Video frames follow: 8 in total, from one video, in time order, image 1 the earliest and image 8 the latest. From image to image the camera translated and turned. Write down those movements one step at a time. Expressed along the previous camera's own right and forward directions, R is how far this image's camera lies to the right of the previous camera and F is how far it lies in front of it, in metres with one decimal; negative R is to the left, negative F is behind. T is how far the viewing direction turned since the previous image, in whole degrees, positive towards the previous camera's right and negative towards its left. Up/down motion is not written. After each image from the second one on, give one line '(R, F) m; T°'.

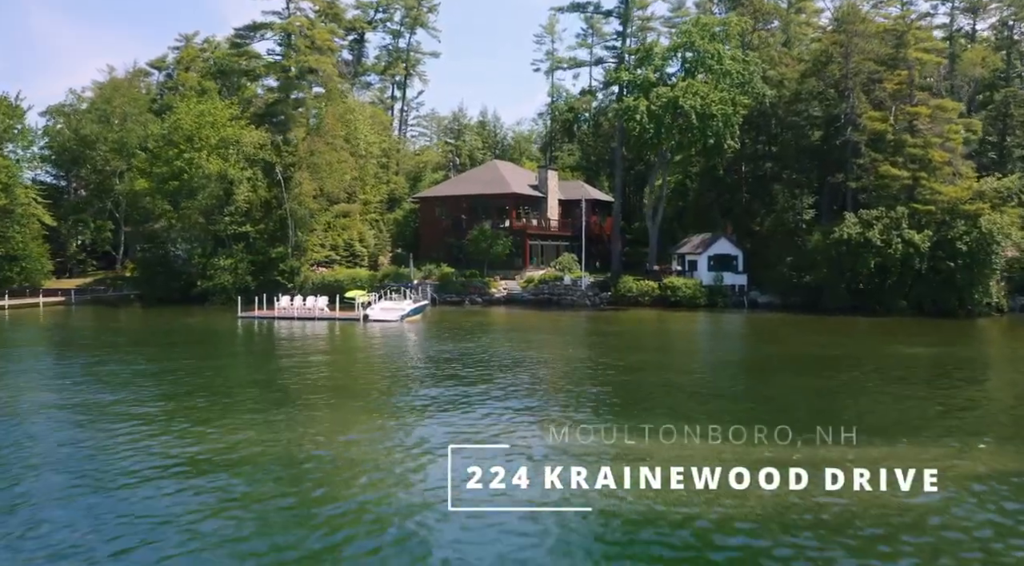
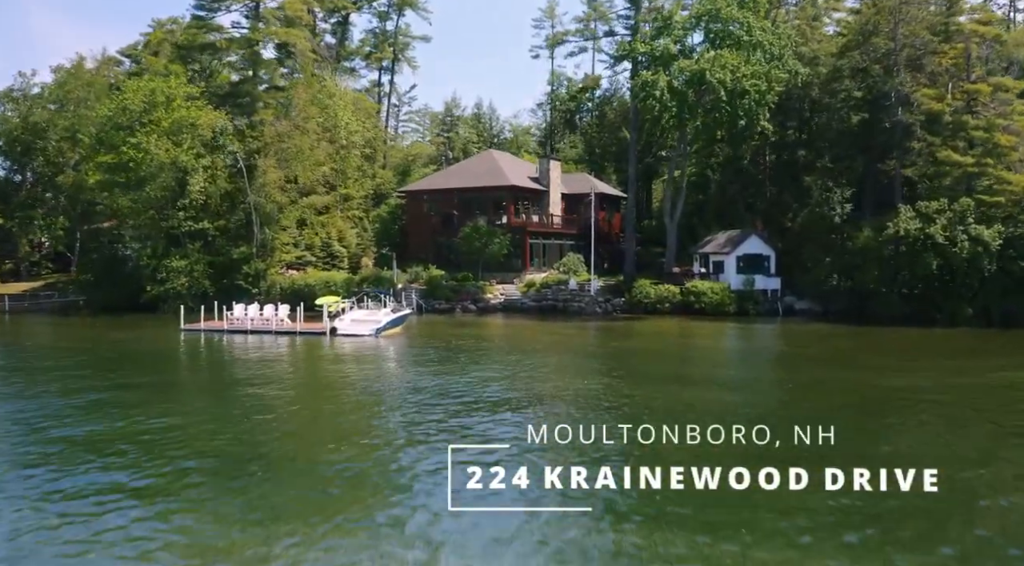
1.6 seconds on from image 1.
(-0.1, +7.2) m; 0°
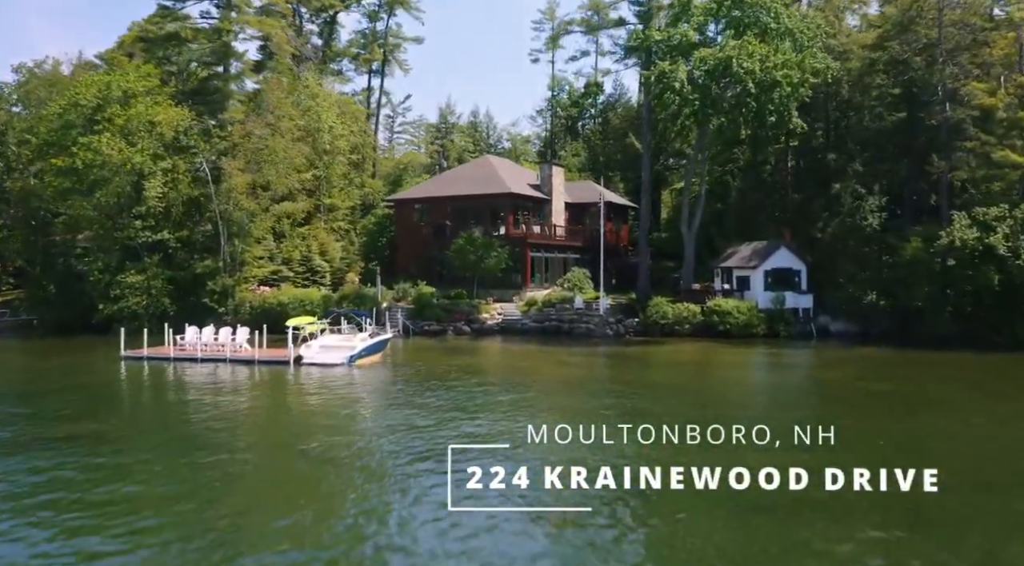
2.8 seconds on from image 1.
(-0.1, +5.4) m; 0°
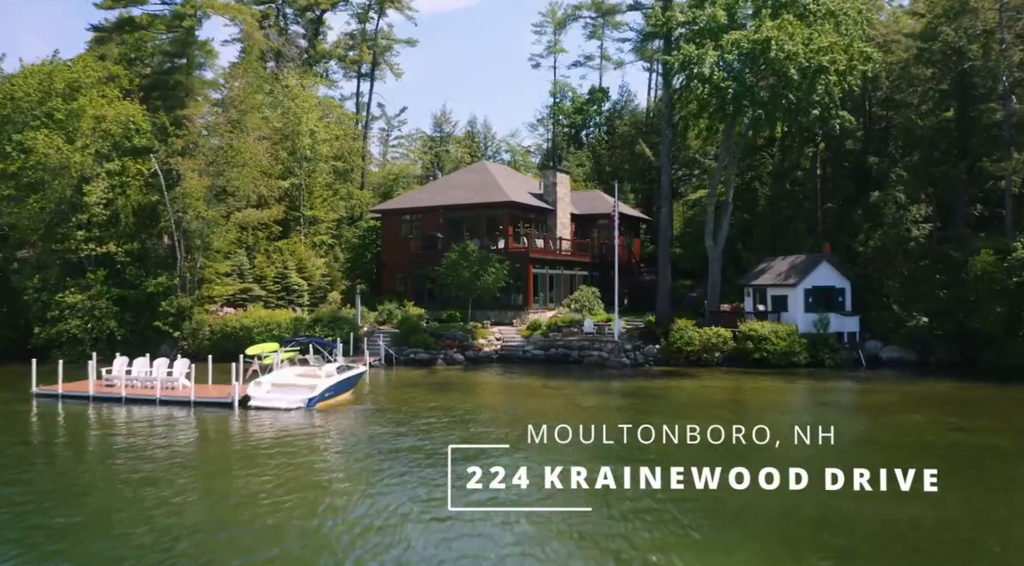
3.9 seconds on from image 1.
(-0.1, +5.7) m; 0°
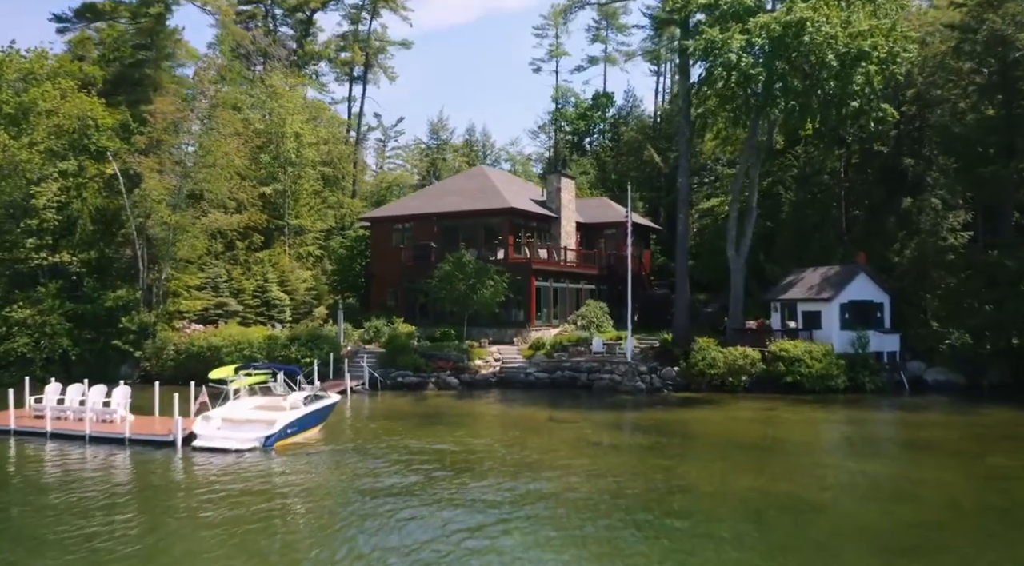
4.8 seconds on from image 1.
(0.0, +3.9) m; 0°
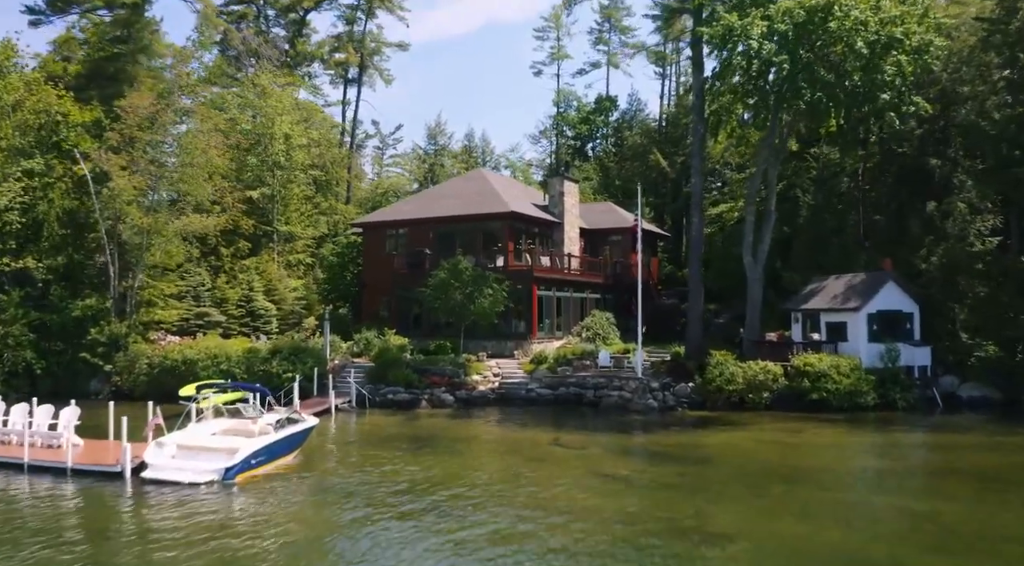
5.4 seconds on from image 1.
(0.0, +2.5) m; 0°
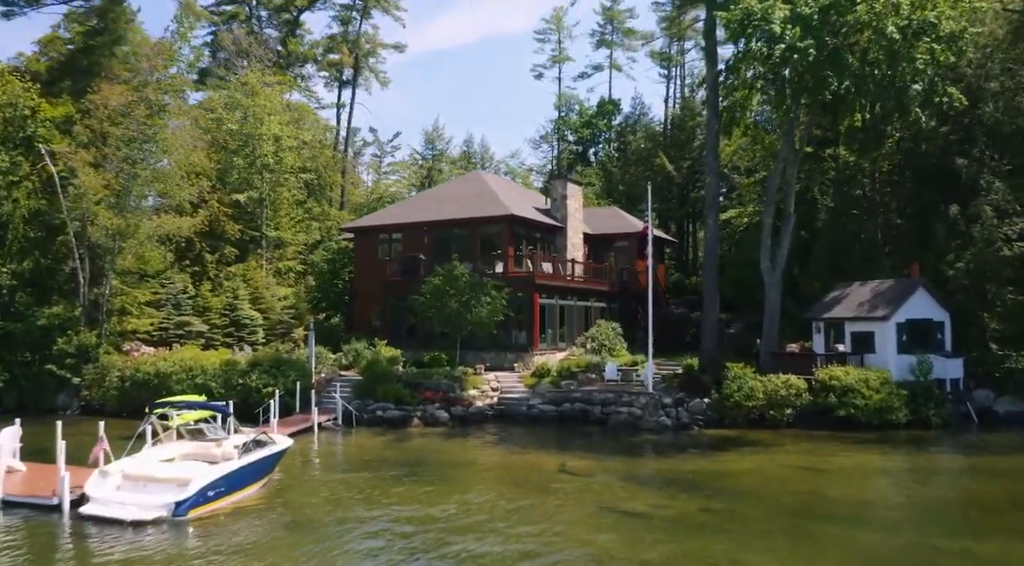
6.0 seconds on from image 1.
(0.0, +2.2) m; 0°
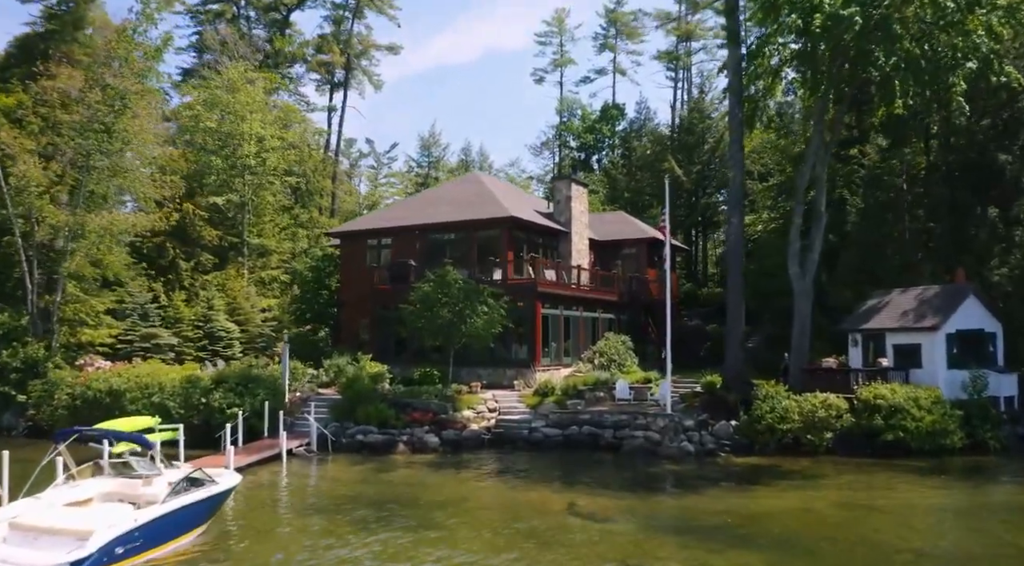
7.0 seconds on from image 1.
(0.0, +3.1) m; 0°
